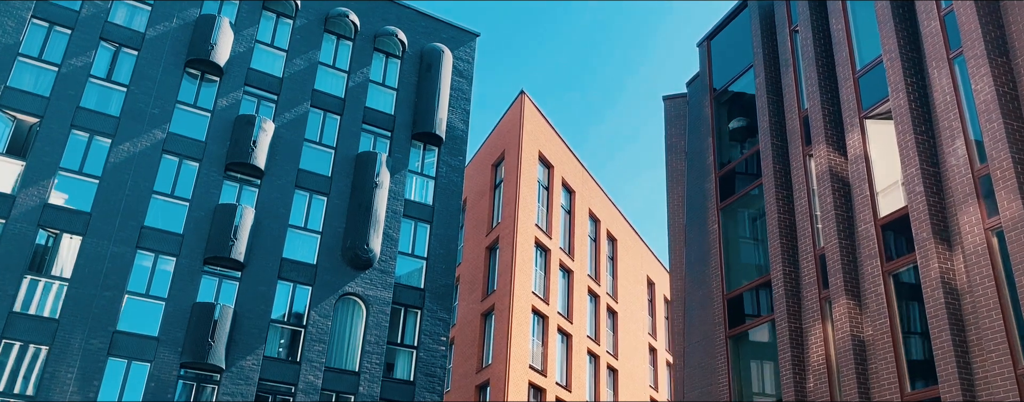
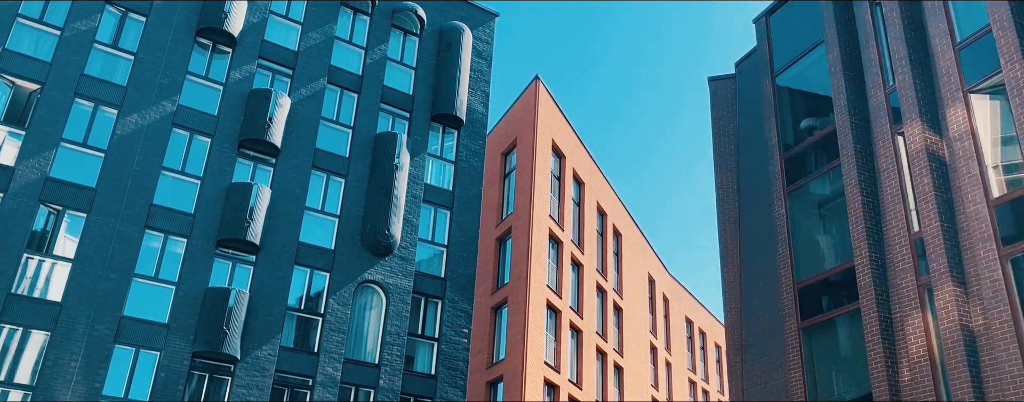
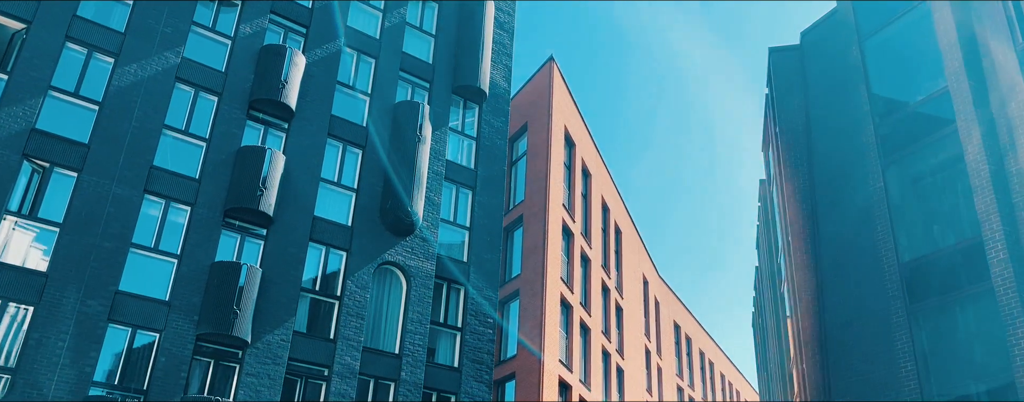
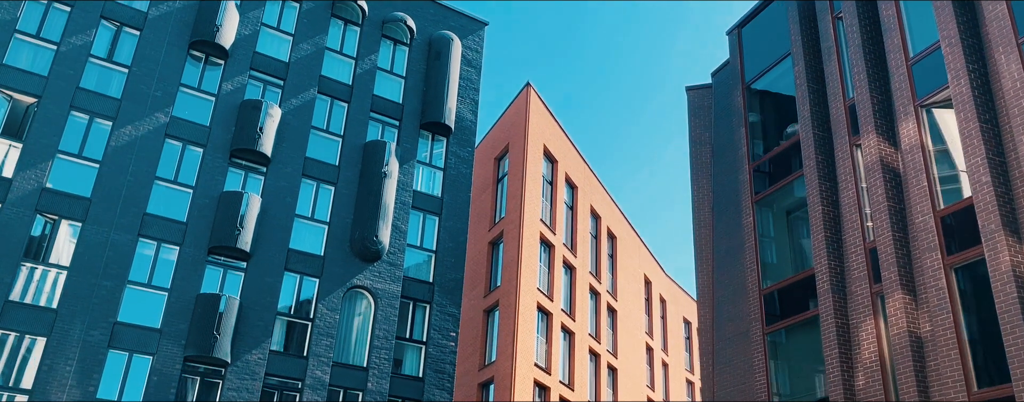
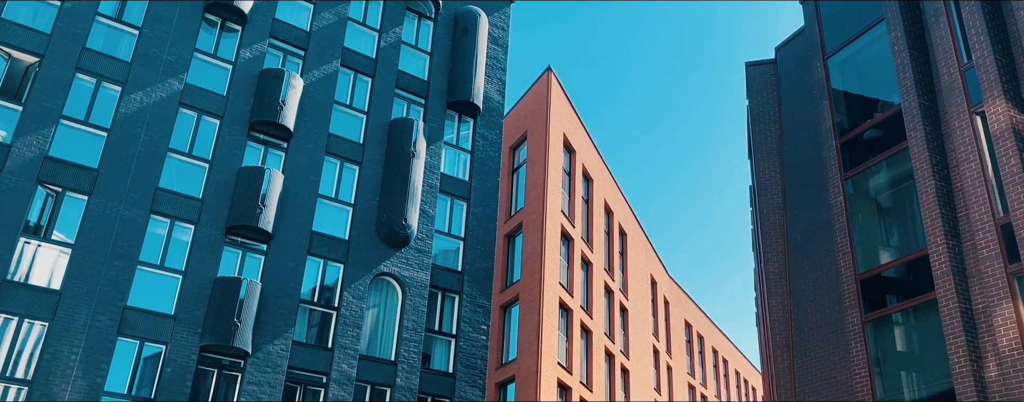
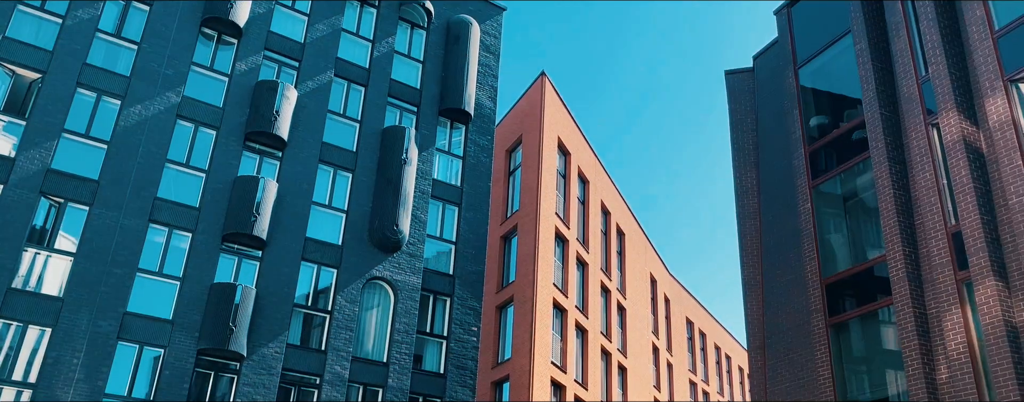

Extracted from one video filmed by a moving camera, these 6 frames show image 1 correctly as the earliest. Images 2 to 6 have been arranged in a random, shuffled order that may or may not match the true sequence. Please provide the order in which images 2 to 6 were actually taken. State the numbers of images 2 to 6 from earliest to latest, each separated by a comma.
4, 2, 6, 5, 3
